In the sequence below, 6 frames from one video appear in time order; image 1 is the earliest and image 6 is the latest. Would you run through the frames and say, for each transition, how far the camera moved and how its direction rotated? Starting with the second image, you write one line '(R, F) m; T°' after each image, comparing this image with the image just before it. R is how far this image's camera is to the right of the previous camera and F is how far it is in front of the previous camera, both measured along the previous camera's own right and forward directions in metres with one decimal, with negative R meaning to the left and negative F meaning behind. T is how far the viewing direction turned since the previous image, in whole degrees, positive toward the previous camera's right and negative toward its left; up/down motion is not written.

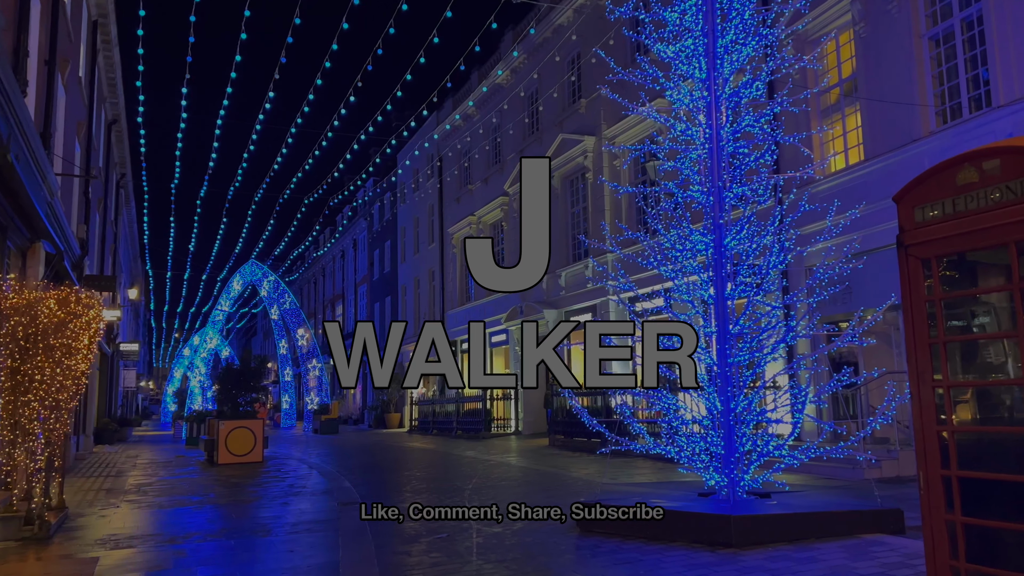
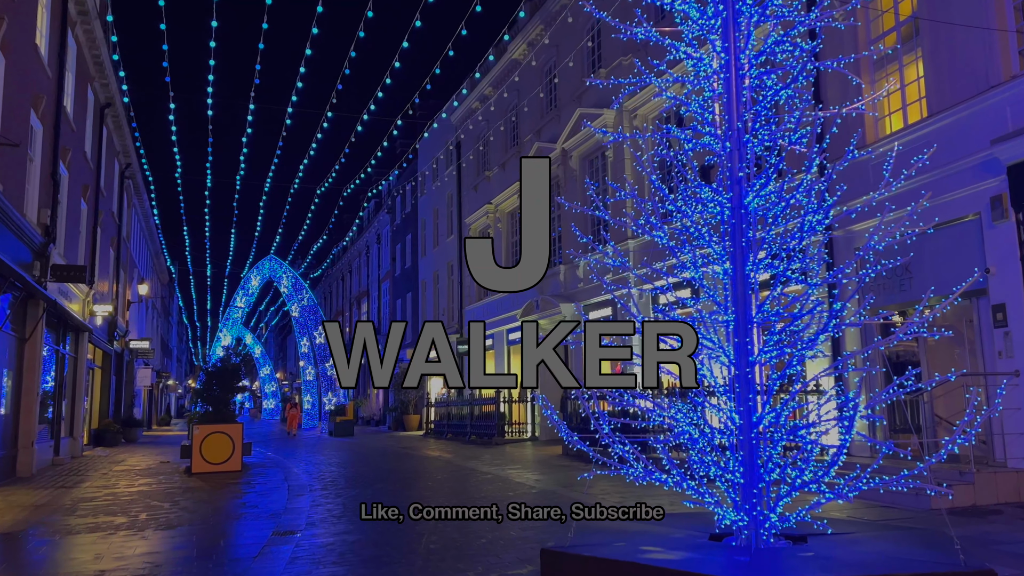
(+0.7, +2.0) m; -3°
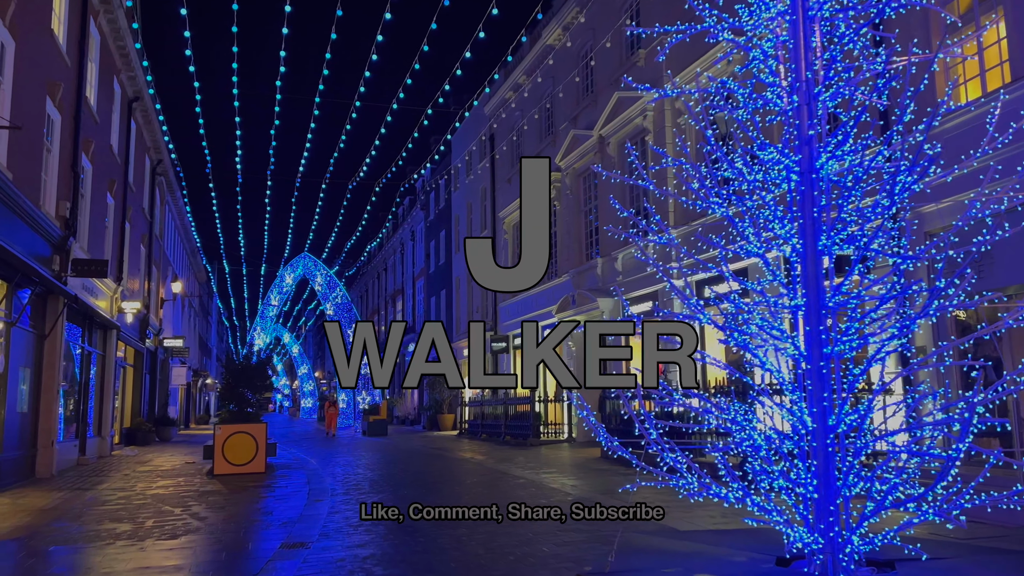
(+0.1, +0.9) m; -3°
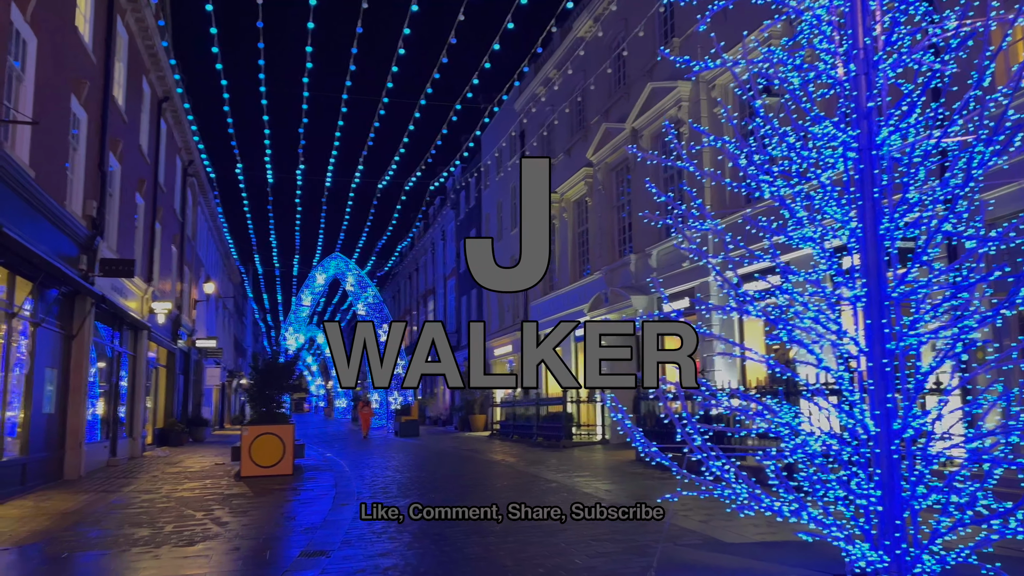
(0.0, +0.4) m; -2°
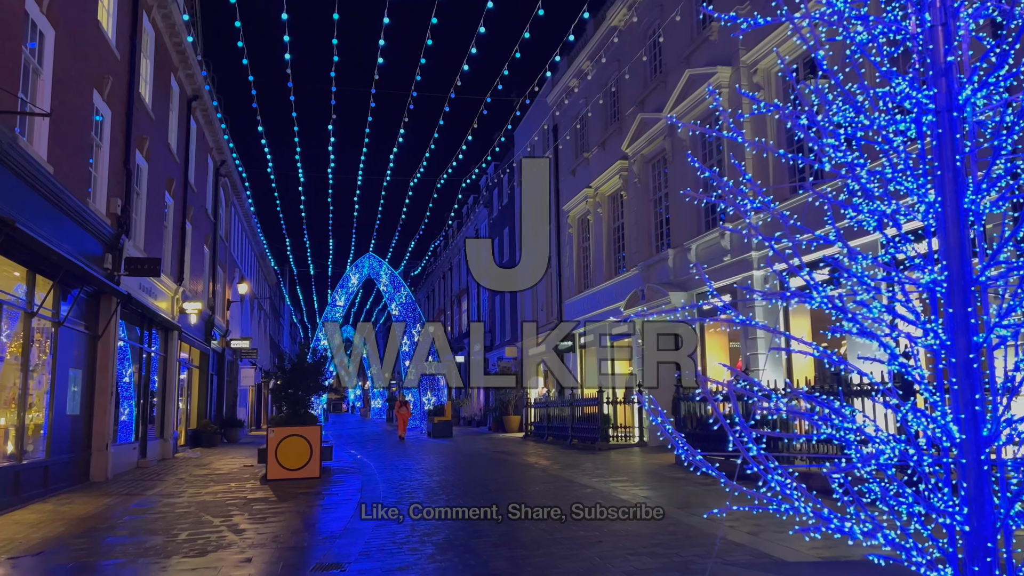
(+0.1, +0.6) m; -3°
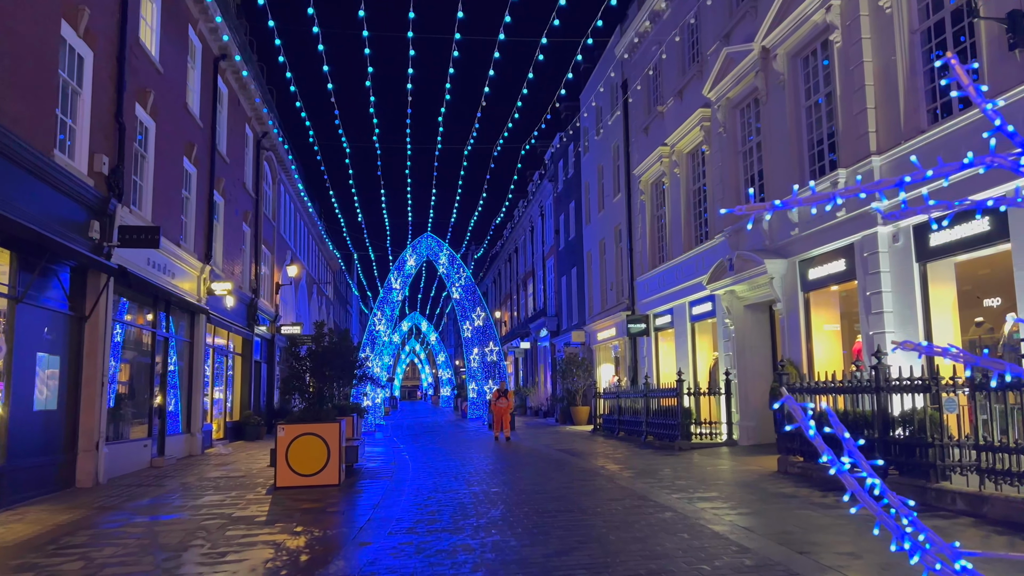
(+0.3, +2.8) m; -5°
